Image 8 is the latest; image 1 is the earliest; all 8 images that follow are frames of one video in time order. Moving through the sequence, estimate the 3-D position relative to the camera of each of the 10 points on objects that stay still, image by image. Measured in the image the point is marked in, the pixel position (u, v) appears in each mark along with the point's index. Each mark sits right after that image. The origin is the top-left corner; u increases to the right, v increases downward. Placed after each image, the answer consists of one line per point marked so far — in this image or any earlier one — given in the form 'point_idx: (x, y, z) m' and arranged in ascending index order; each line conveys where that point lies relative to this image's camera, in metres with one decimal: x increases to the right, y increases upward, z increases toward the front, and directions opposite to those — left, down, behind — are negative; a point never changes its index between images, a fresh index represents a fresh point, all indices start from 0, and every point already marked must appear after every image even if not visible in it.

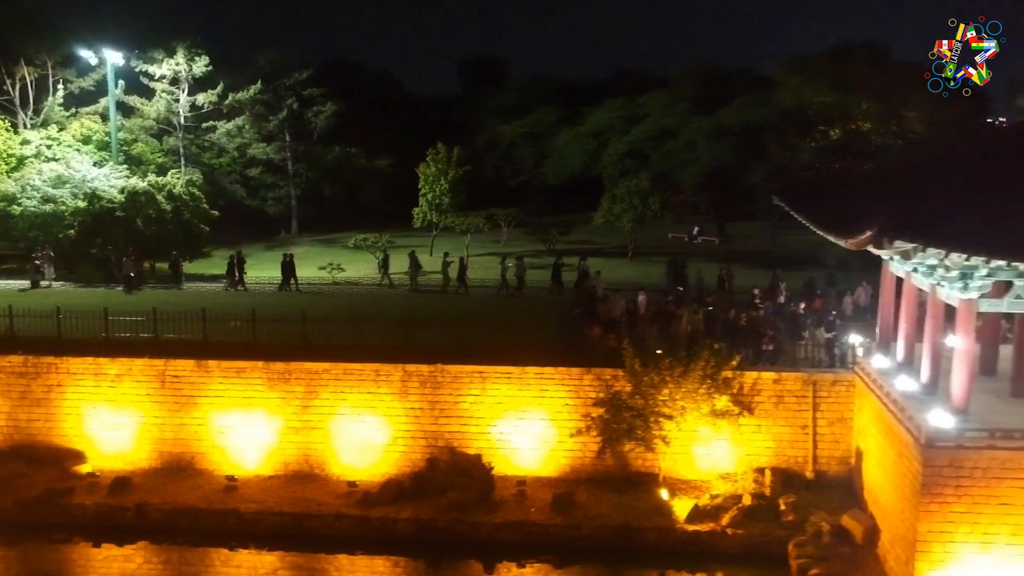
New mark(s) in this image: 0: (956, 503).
0: (+6.0, -2.9, +13.8) m
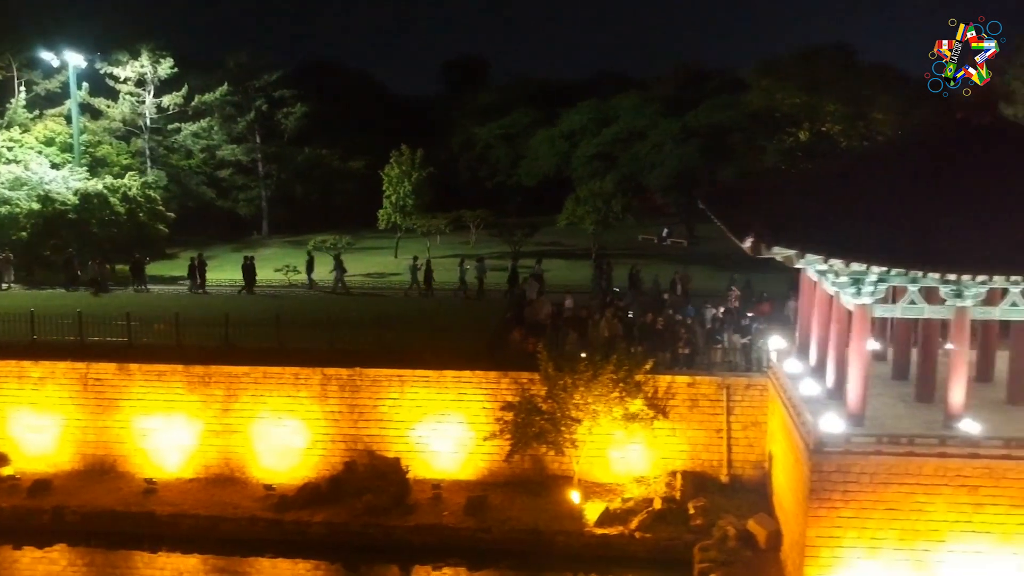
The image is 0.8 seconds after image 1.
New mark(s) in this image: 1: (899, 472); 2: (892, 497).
0: (+4.5, -3.0, +13.9) m
1: (+5.2, -2.5, +13.7) m
2: (+5.1, -2.8, +13.8) m
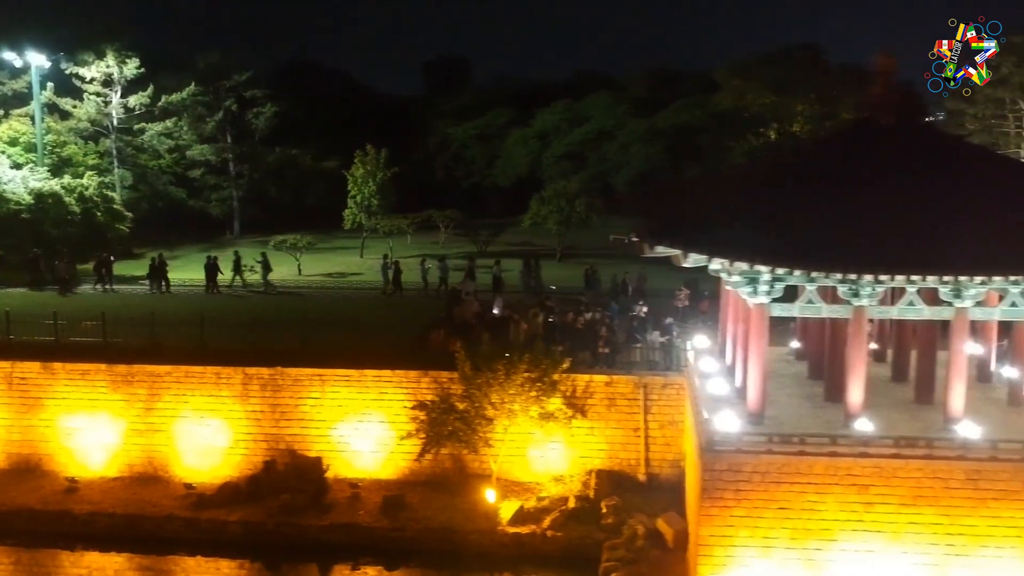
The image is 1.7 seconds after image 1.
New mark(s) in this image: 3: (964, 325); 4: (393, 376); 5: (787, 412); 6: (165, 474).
0: (+3.0, -2.9, +13.9) m
1: (+3.7, -2.4, +13.7) m
2: (+3.6, -2.8, +13.8) m
3: (+6.3, -0.5, +14.4) m
4: (-2.1, -1.6, +18.3) m
5: (+4.1, -1.9, +15.6) m
6: (-6.5, -3.5, +19.3) m
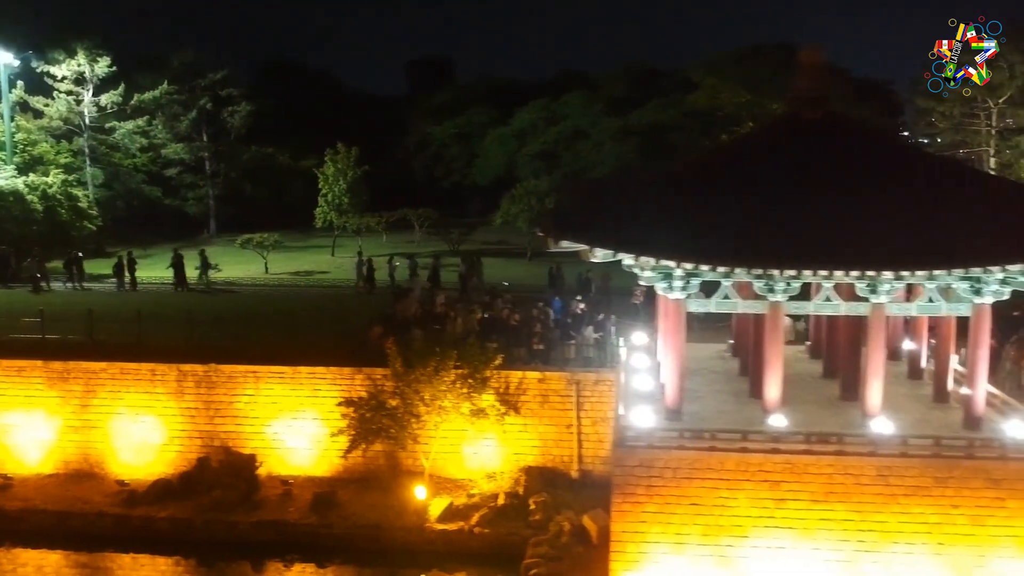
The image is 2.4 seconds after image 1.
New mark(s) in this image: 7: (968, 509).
0: (+1.8, -2.9, +13.8) m
1: (+2.5, -2.4, +13.7) m
2: (+2.5, -2.7, +13.7) m
3: (+5.1, -0.4, +14.3) m
4: (-3.3, -1.5, +18.3) m
5: (+3.0, -1.8, +15.6) m
6: (-7.7, -3.4, +19.2) m
7: (+5.9, -2.9, +13.4) m
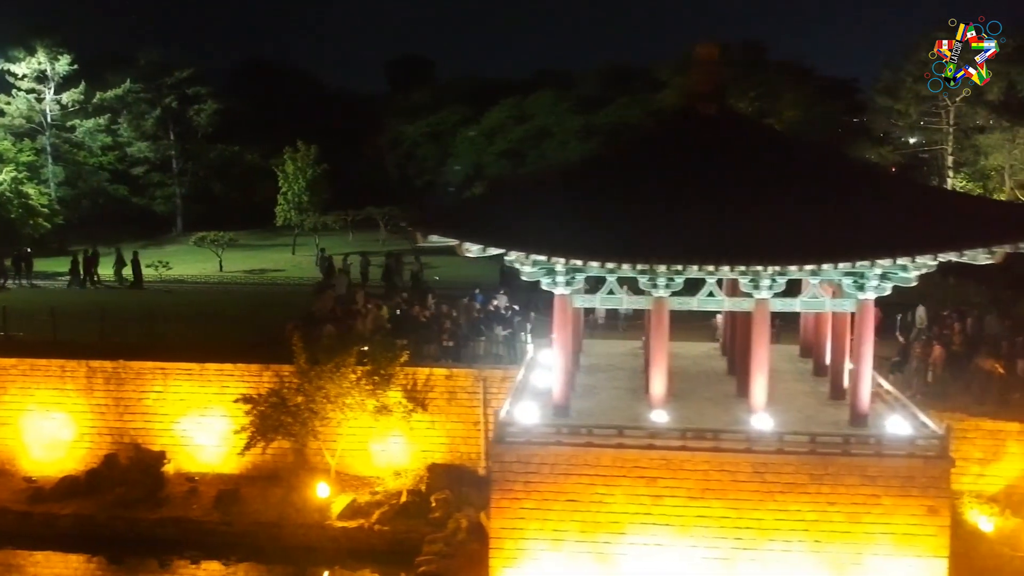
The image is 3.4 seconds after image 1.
0: (+0.2, -2.8, +13.7) m
1: (+0.9, -2.3, +13.6) m
2: (+0.8, -2.7, +13.6) m
3: (+3.5, -0.4, +14.2) m
4: (-4.9, -1.4, +18.2) m
5: (+1.3, -1.7, +15.5) m
6: (-9.3, -3.3, +19.2) m
7: (+4.3, -2.8, +13.3) m
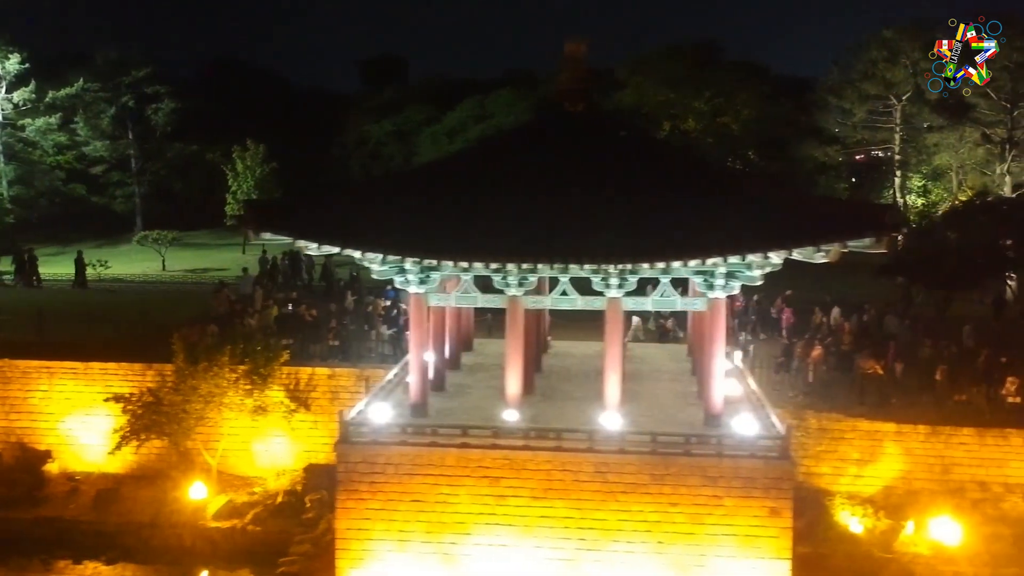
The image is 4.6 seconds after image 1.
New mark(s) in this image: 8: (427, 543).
0: (-1.9, -2.8, +13.6) m
1: (-1.2, -2.3, +13.5) m
2: (-1.2, -2.6, +13.5) m
3: (+1.4, -0.4, +14.1) m
4: (-7.0, -1.4, +18.1) m
5: (-0.7, -1.7, +15.3) m
6: (-11.3, -3.3, +19.1) m
7: (+2.2, -2.8, +13.1) m
8: (-1.1, -3.4, +13.6) m
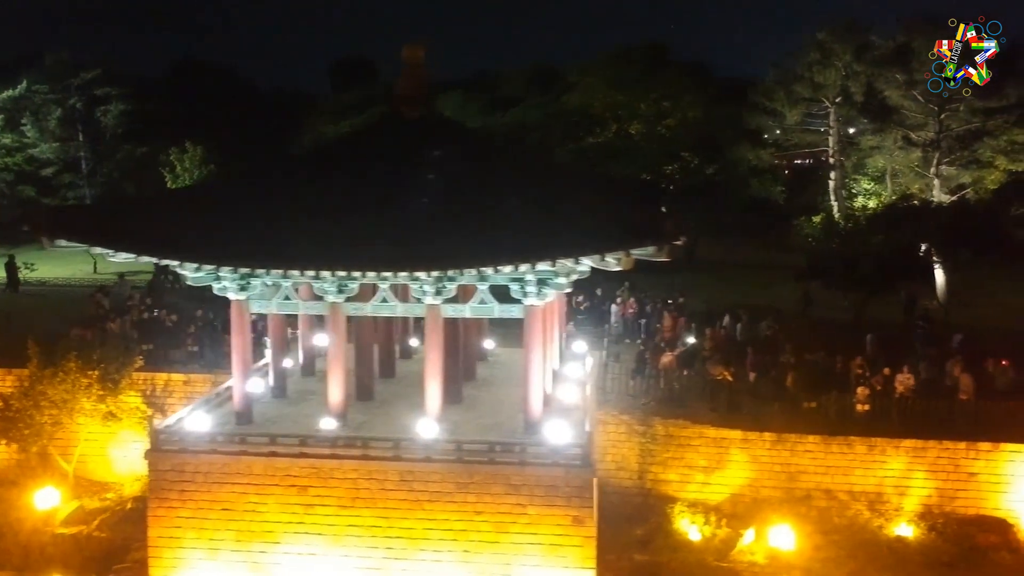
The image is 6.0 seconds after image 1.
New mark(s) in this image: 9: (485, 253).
0: (-4.4, -2.9, +13.6) m
1: (-3.7, -2.4, +13.4) m
2: (-3.7, -2.7, +13.5) m
3: (-1.0, -0.5, +14.0) m
4: (-9.4, -1.5, +18.1) m
5: (-3.2, -1.8, +15.3) m
6: (-13.8, -3.4, +19.1) m
7: (-0.3, -2.9, +13.1) m
8: (-3.6, -3.5, +13.6) m
9: (-0.3, +0.5, +13.6) m
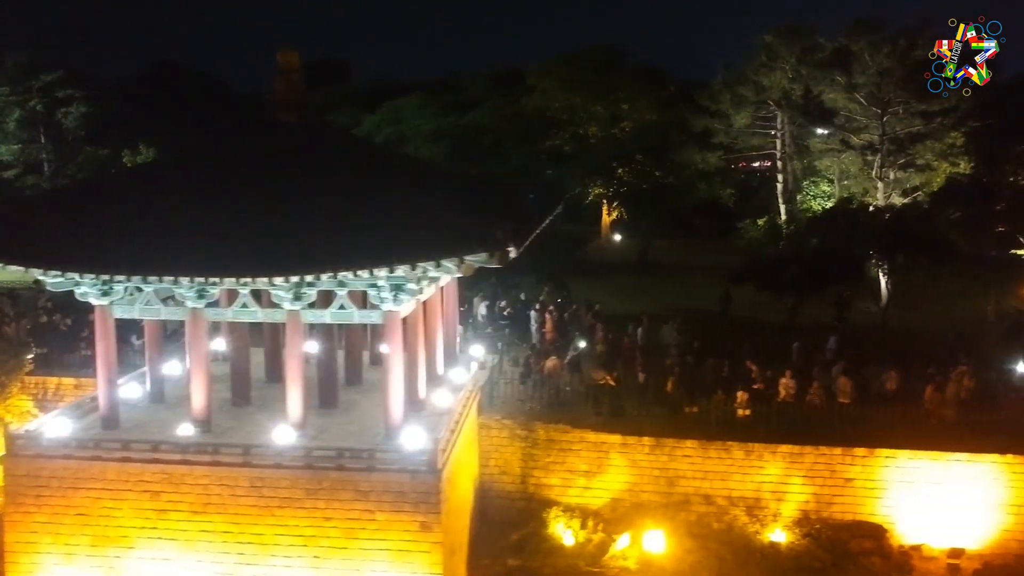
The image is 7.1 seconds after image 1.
0: (-6.3, -3.0, +13.6) m
1: (-5.6, -2.5, +13.4) m
2: (-5.6, -2.8, +13.5) m
3: (-3.0, -0.5, +14.1) m
4: (-11.3, -1.6, +18.1) m
5: (-5.1, -1.9, +15.3) m
6: (-15.7, -3.5, +19.1) m
7: (-2.2, -3.0, +13.1) m
8: (-5.5, -3.5, +13.6) m
9: (-2.2, +0.4, +13.6) m
